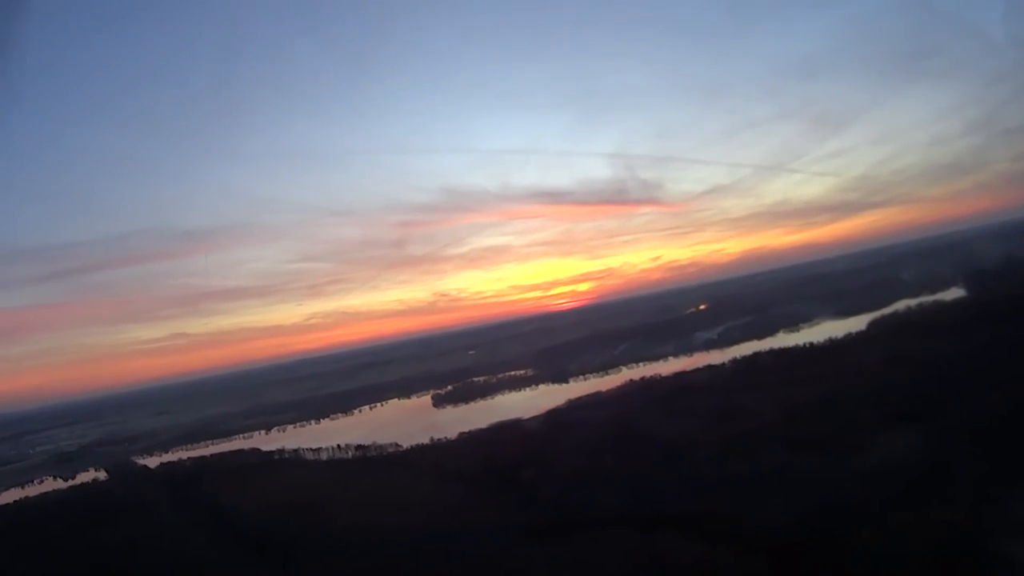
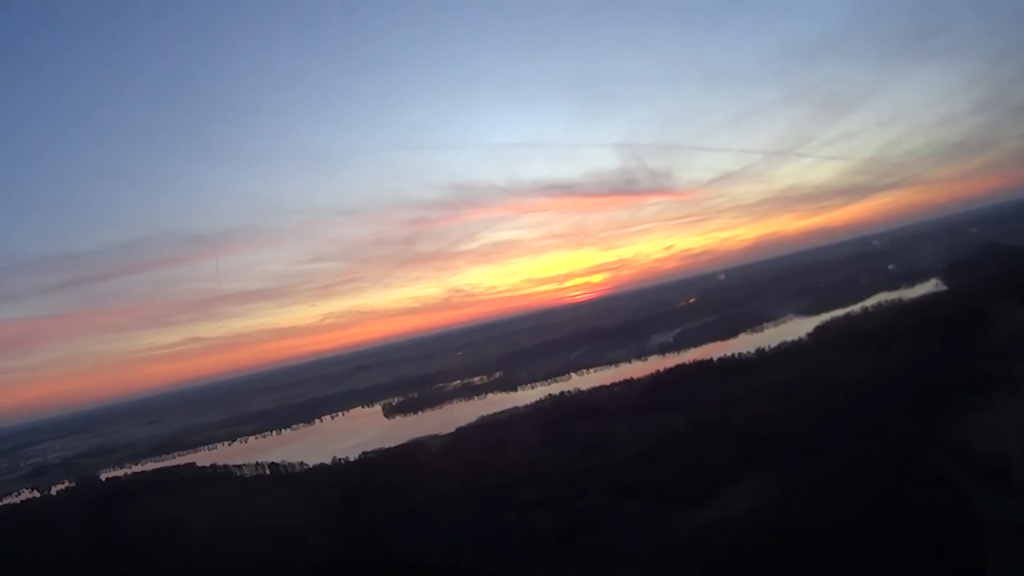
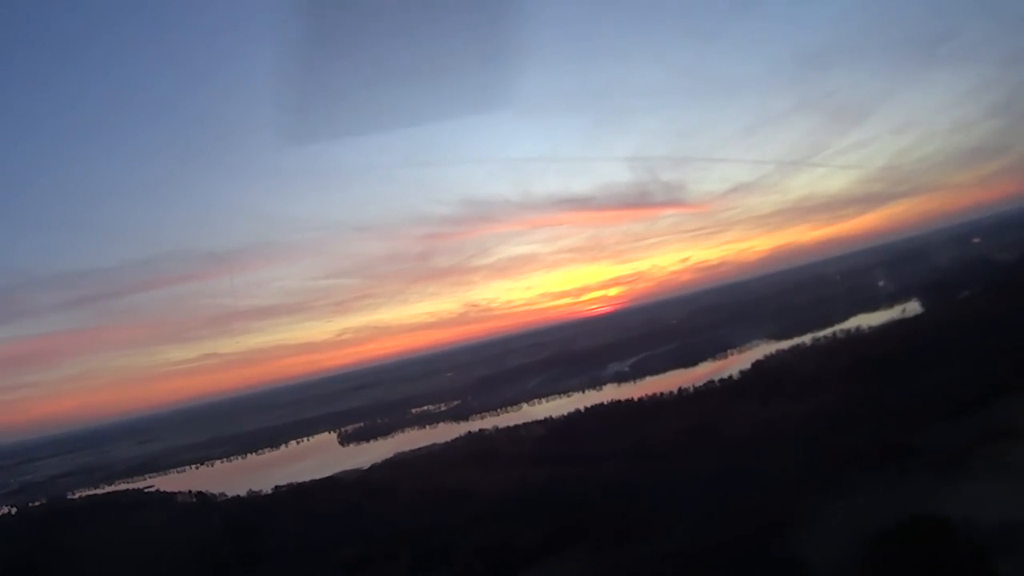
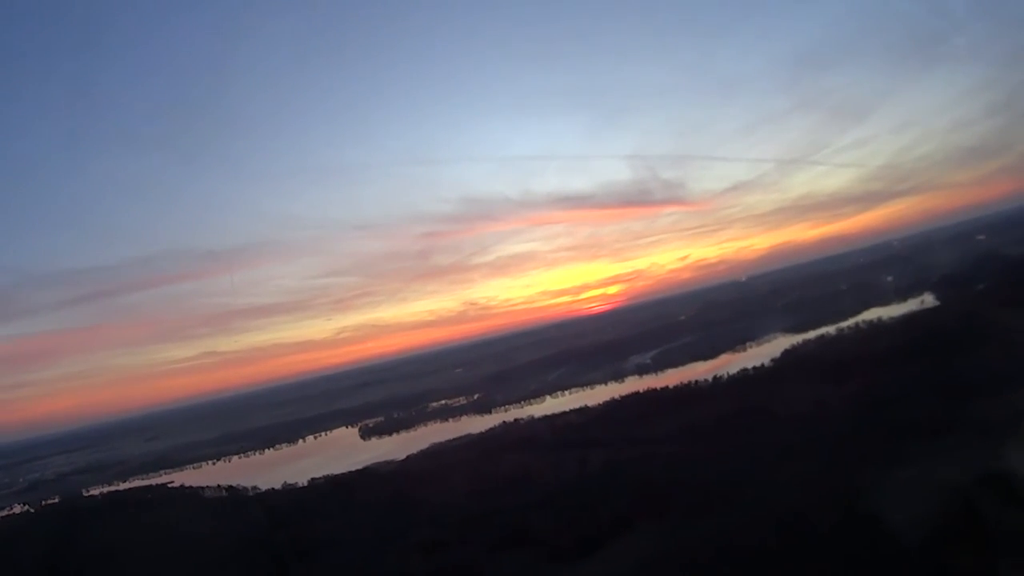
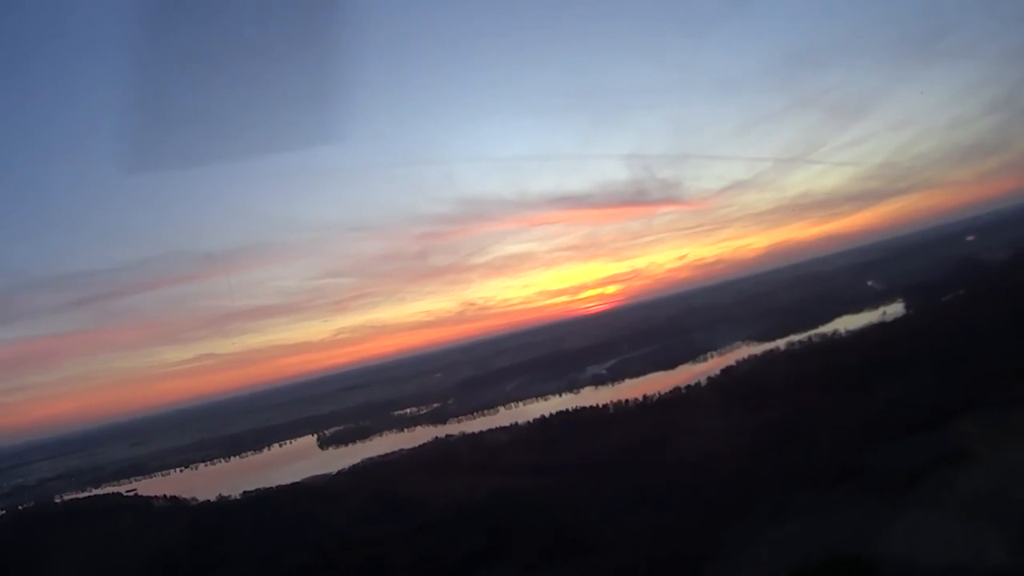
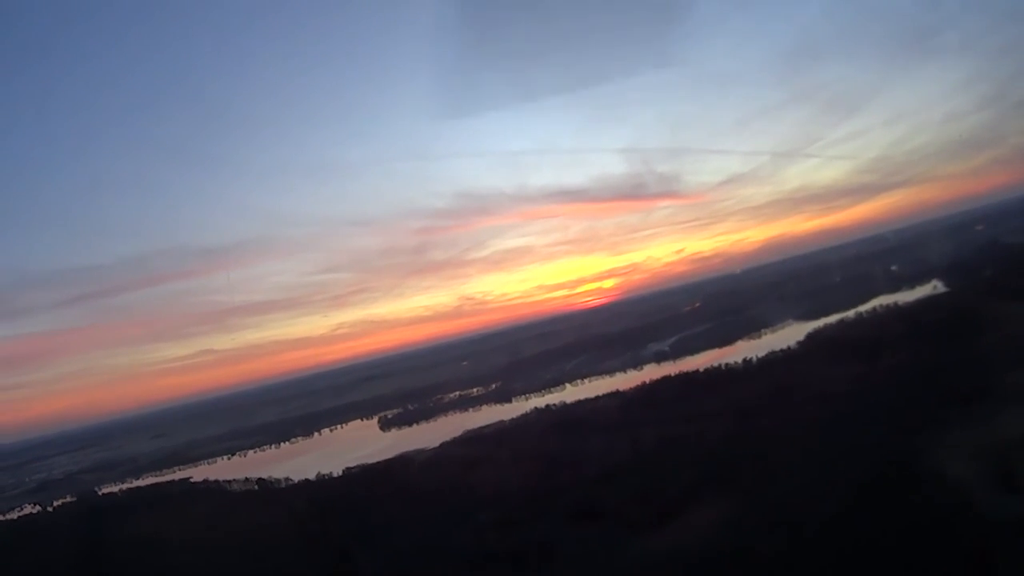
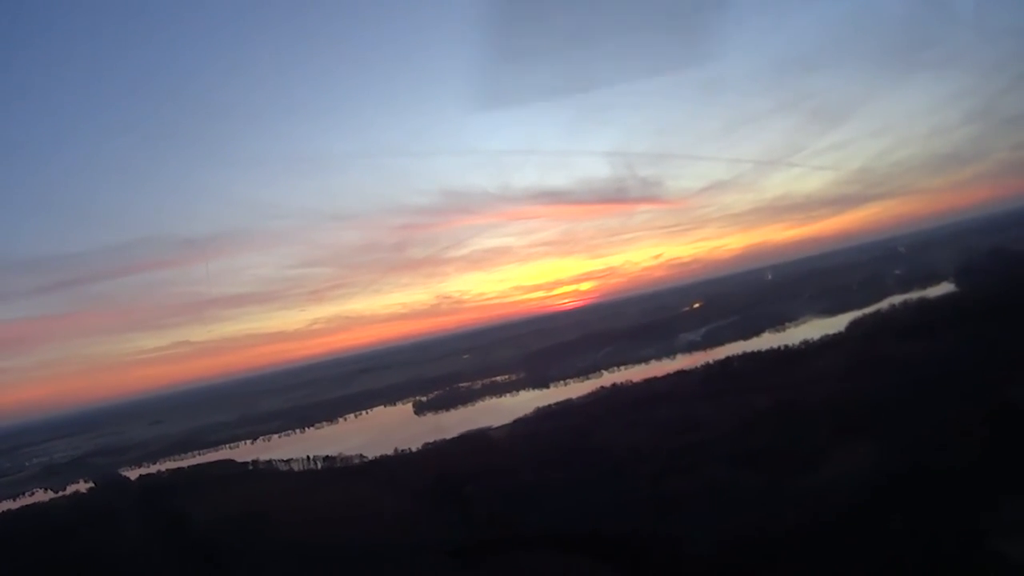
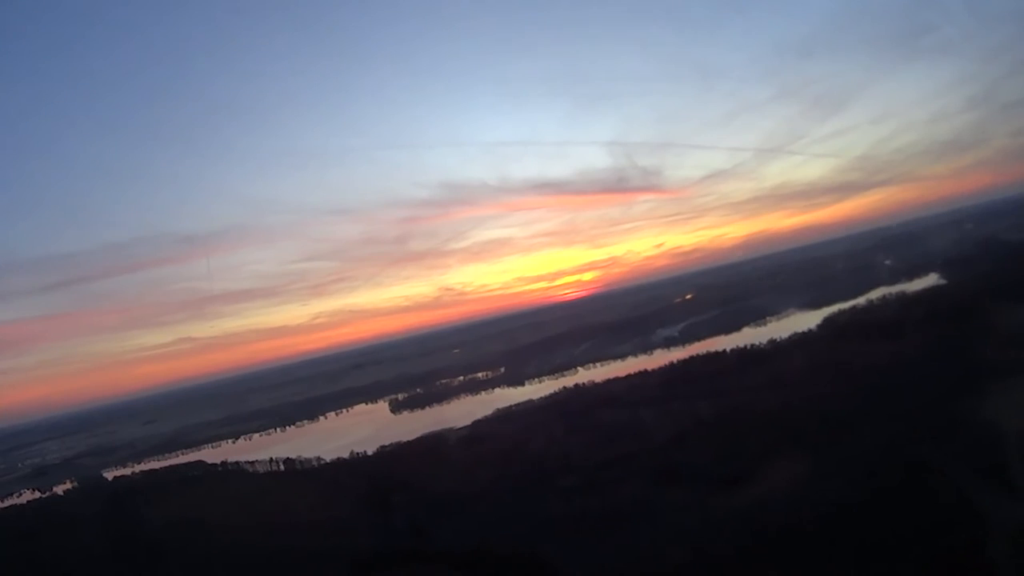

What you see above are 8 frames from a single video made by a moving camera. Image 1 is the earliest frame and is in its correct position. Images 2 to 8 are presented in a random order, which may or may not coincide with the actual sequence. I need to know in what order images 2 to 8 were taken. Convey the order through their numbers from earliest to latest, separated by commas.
7, 8, 2, 6, 4, 3, 5
